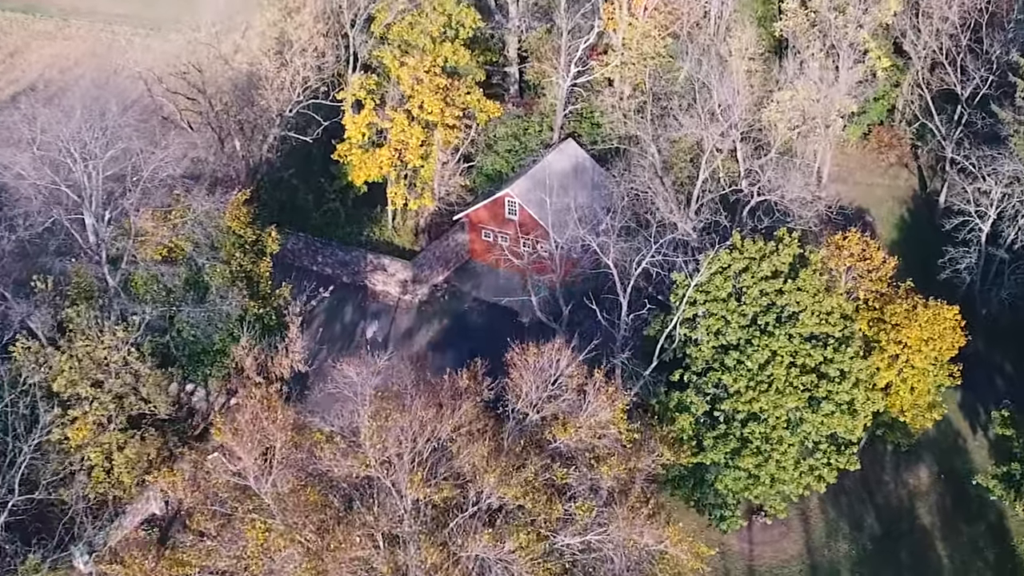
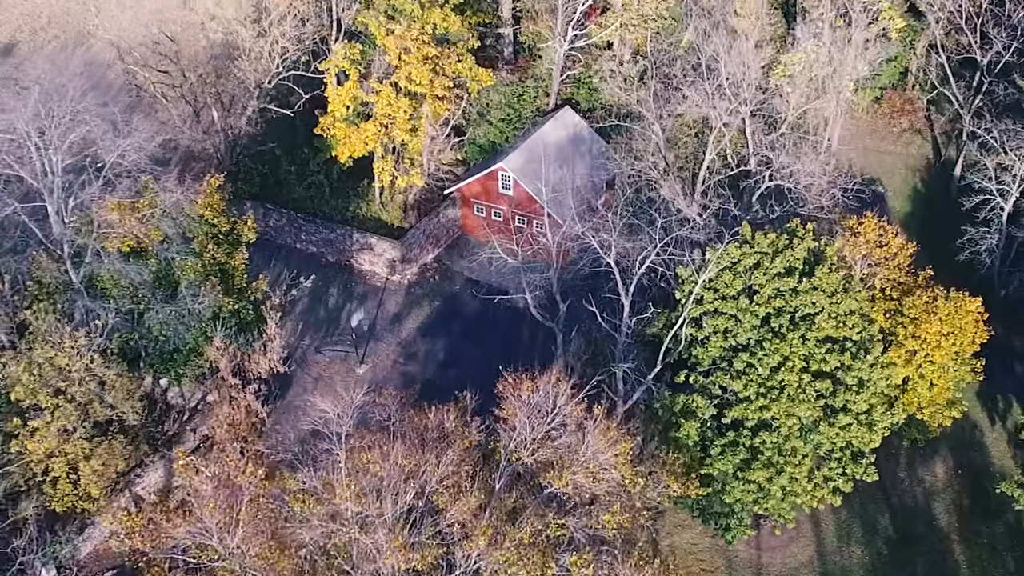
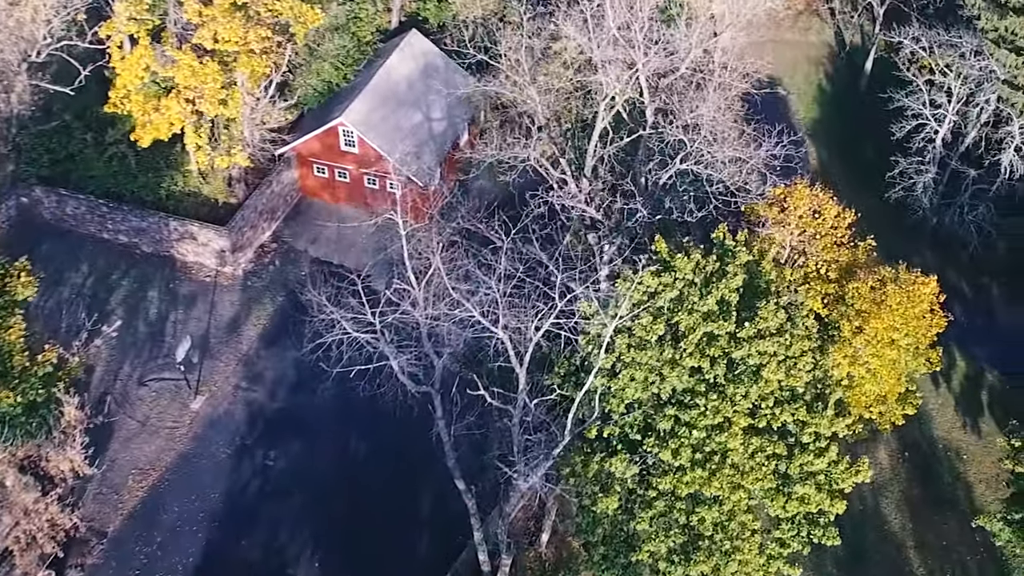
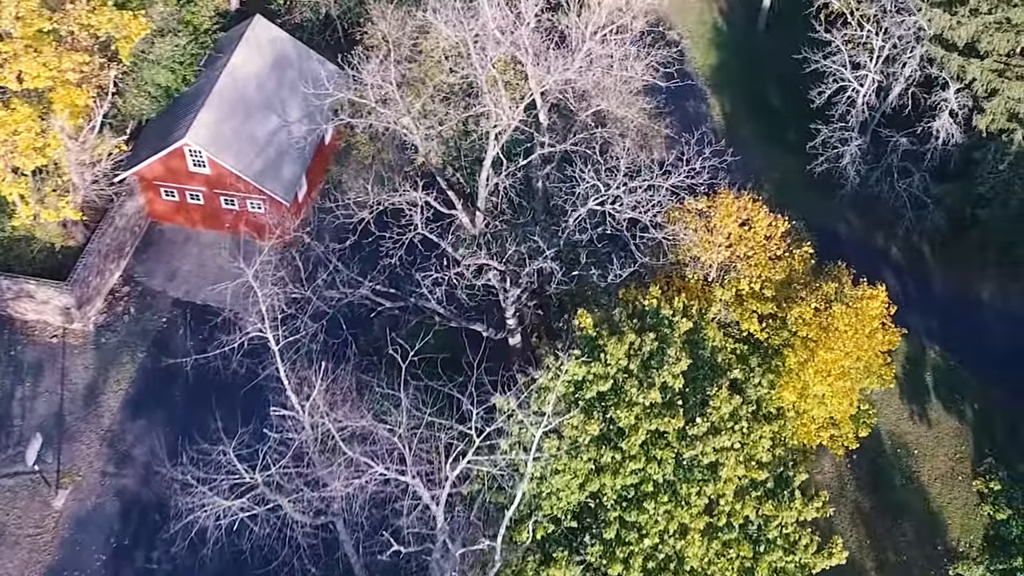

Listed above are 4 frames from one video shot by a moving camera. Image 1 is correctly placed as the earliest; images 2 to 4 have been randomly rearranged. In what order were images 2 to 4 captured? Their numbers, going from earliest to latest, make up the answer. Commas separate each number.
2, 3, 4
